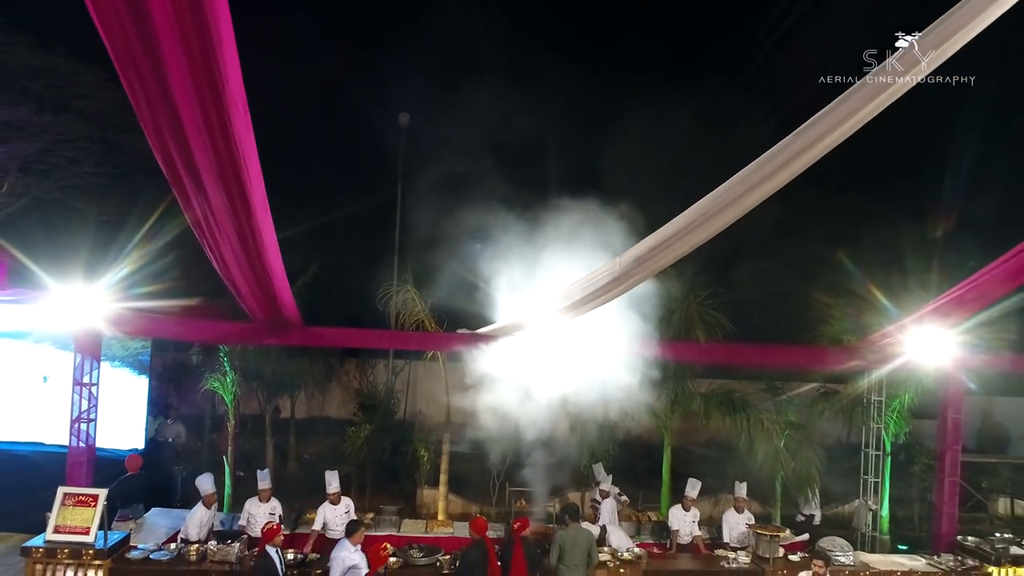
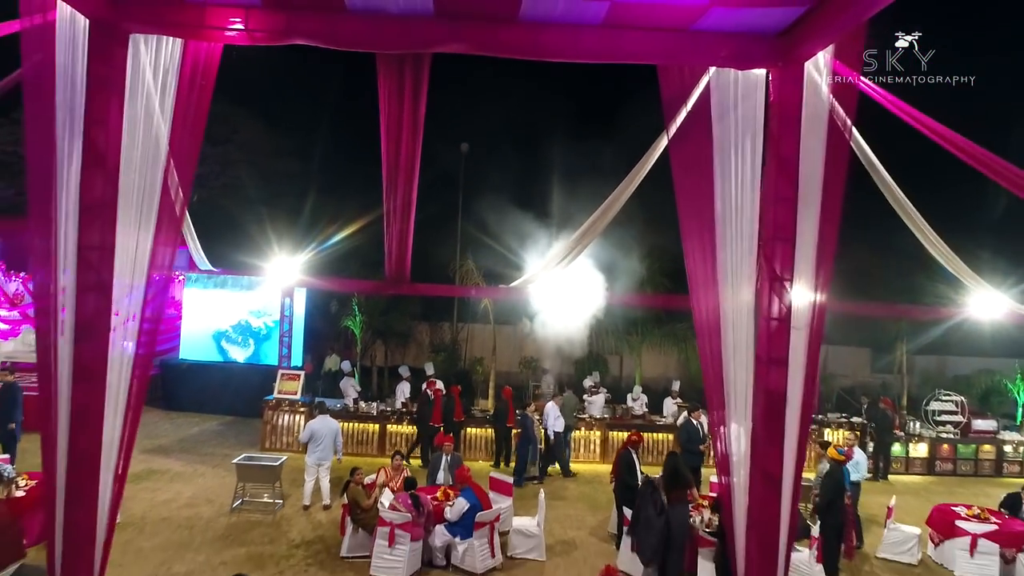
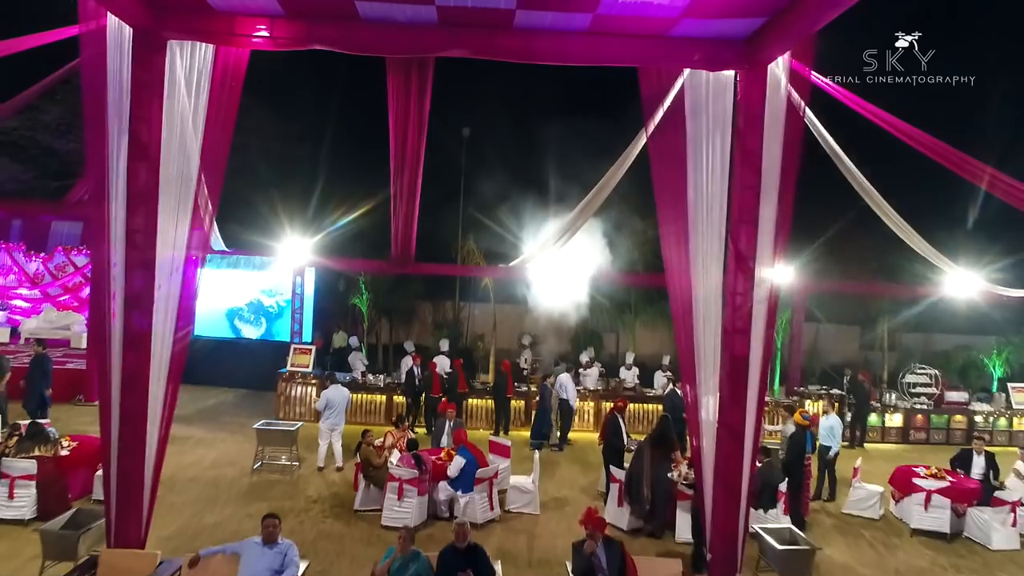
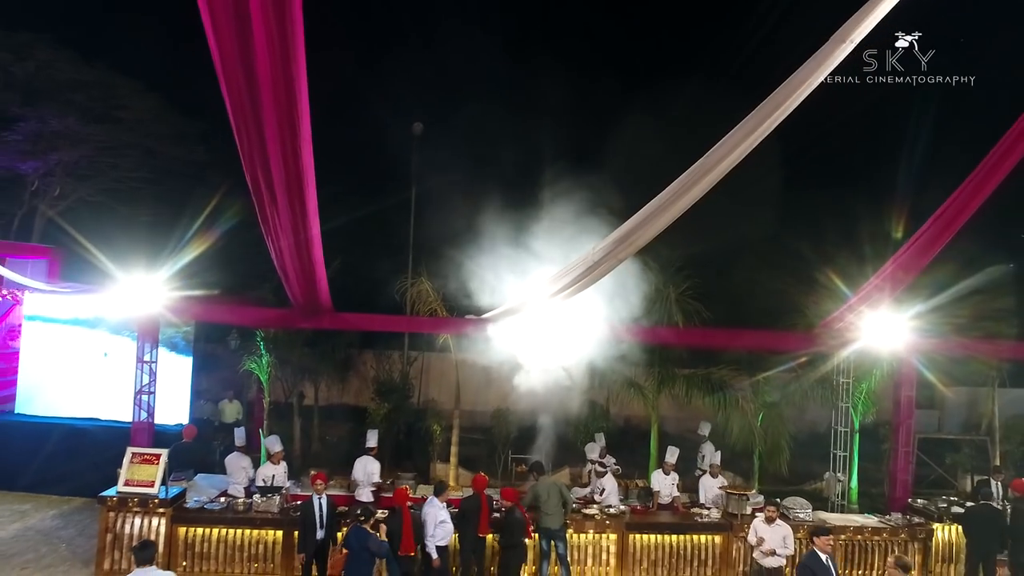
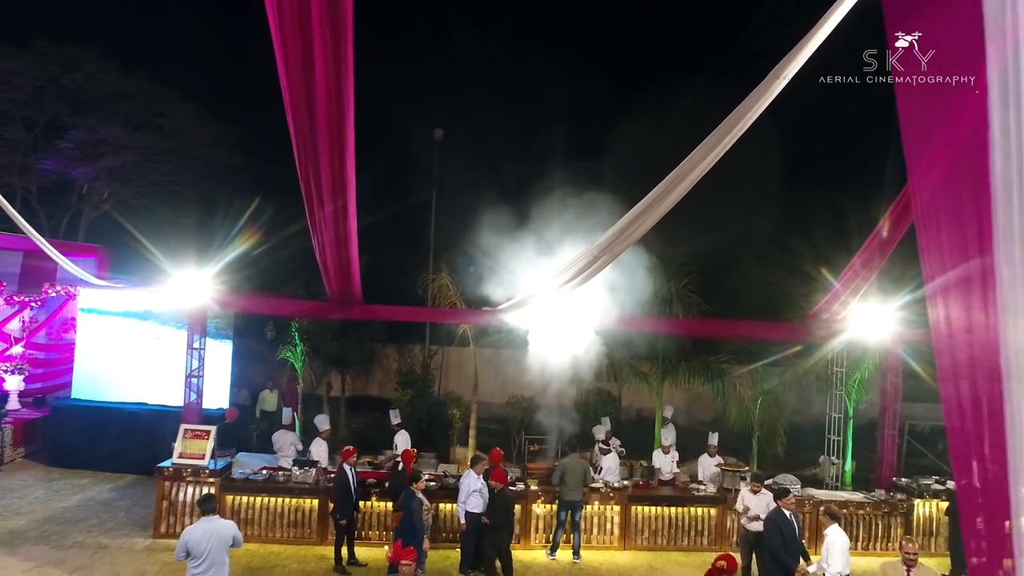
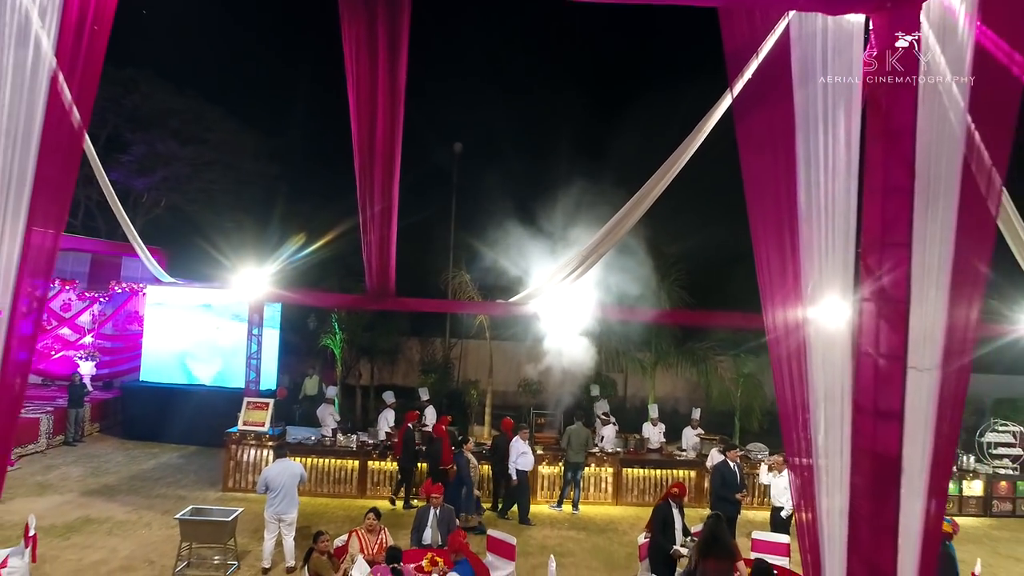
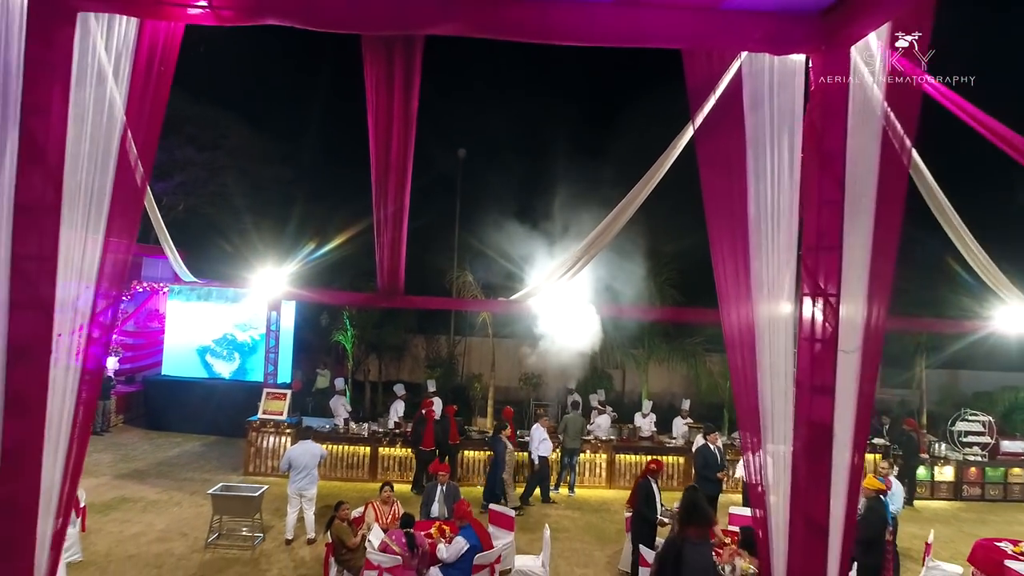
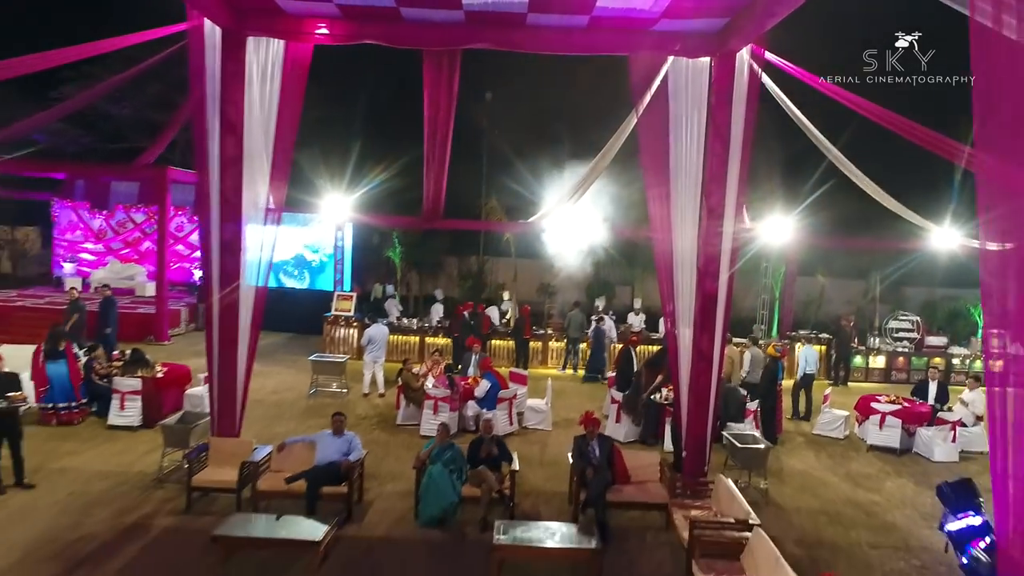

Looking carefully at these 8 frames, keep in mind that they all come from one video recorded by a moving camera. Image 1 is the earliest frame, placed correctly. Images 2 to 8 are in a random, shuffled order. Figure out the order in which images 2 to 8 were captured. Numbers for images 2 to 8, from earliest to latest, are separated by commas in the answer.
4, 5, 6, 7, 2, 3, 8
